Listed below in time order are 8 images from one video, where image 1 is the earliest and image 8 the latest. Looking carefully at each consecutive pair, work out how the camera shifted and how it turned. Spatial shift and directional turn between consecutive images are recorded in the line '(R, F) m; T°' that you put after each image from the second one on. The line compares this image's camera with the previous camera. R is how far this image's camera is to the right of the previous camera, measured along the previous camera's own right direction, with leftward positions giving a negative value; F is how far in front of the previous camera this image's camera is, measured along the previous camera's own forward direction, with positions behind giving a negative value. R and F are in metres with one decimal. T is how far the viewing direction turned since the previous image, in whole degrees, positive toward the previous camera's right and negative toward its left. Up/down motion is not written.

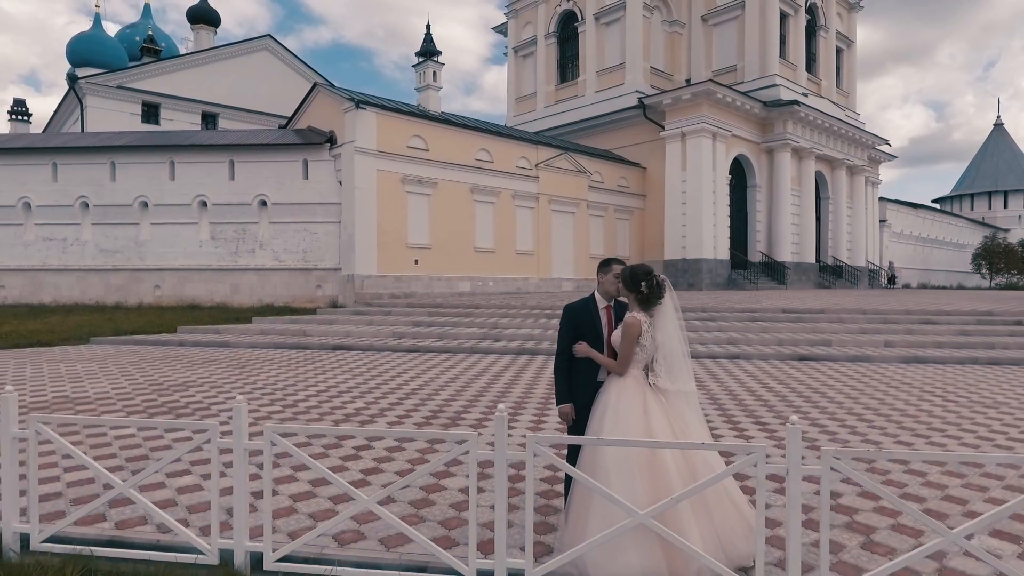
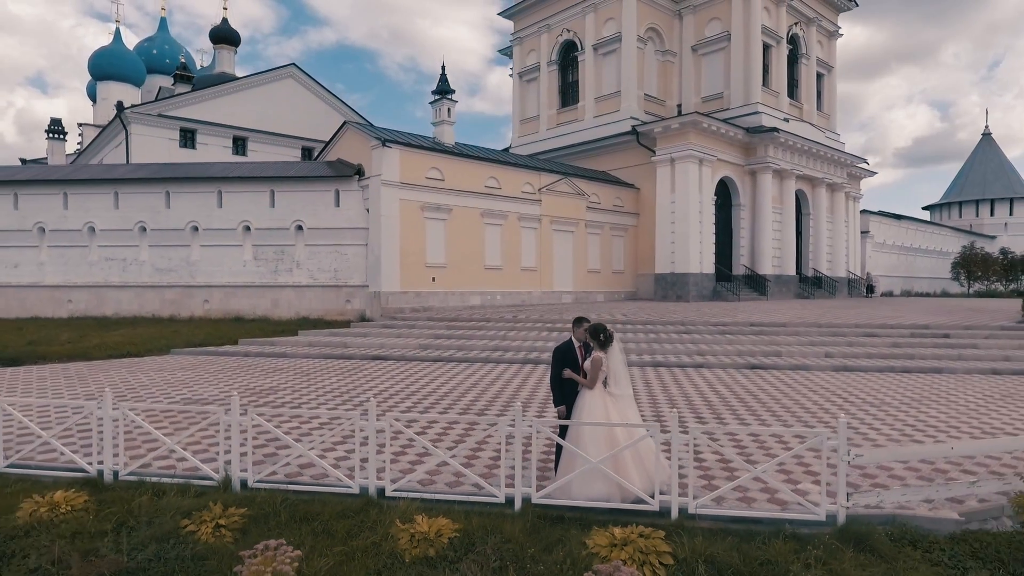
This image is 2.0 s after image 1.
(-0.1, -1.8) m; 0°
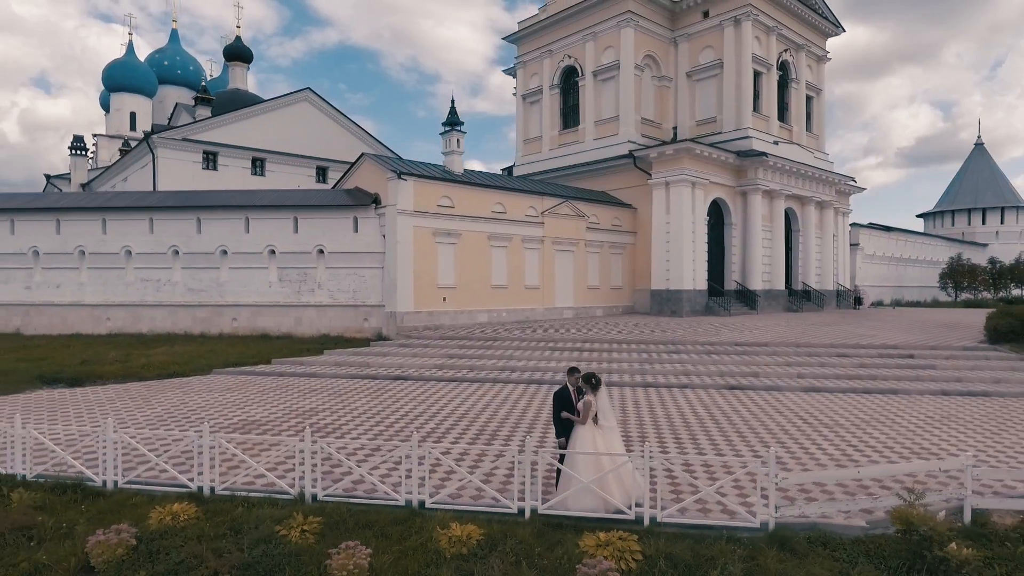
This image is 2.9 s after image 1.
(-0.1, -1.2) m; 0°
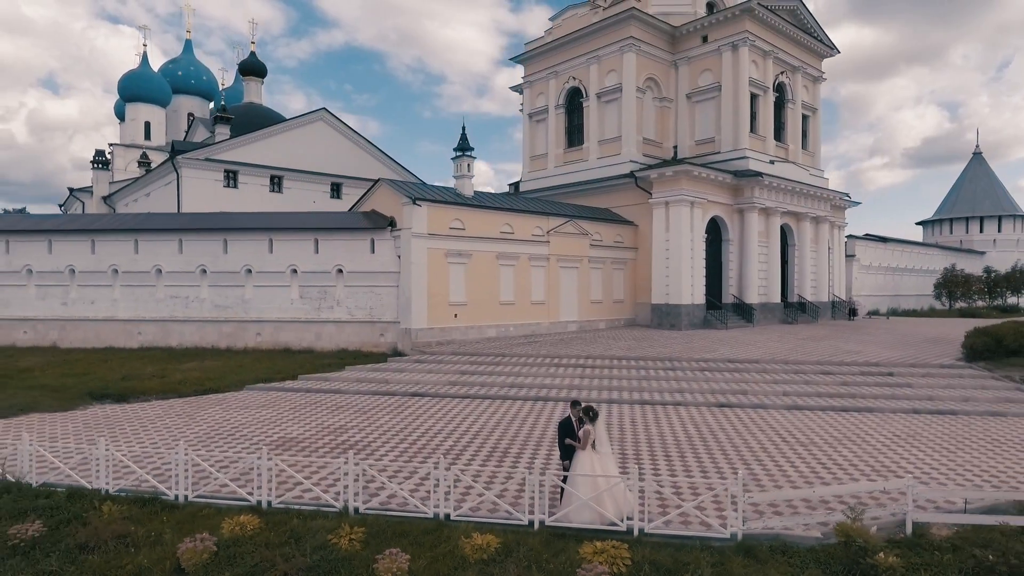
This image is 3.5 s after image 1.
(-0.1, -1.0) m; 0°
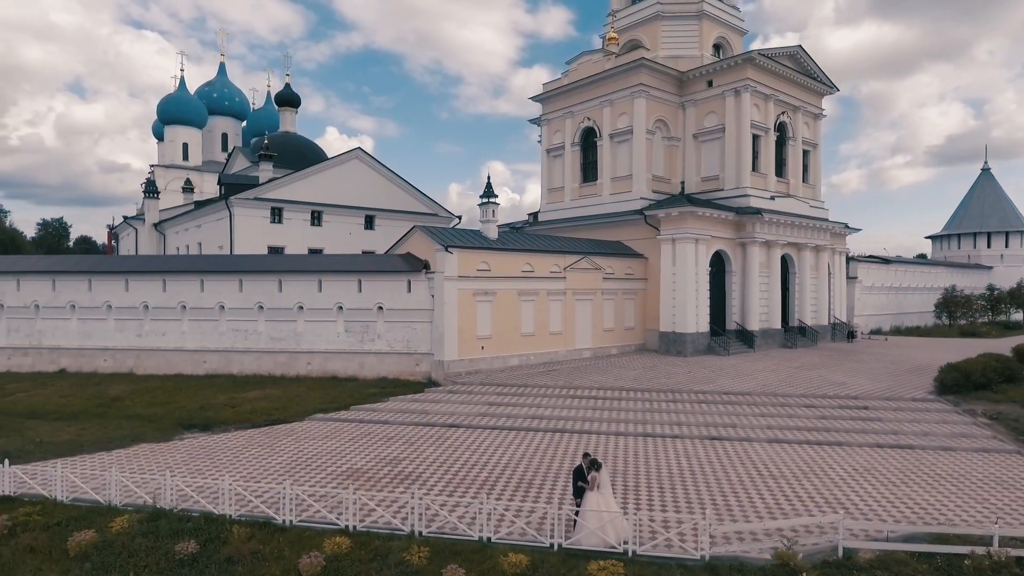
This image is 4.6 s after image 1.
(-0.1, -2.2) m; -2°
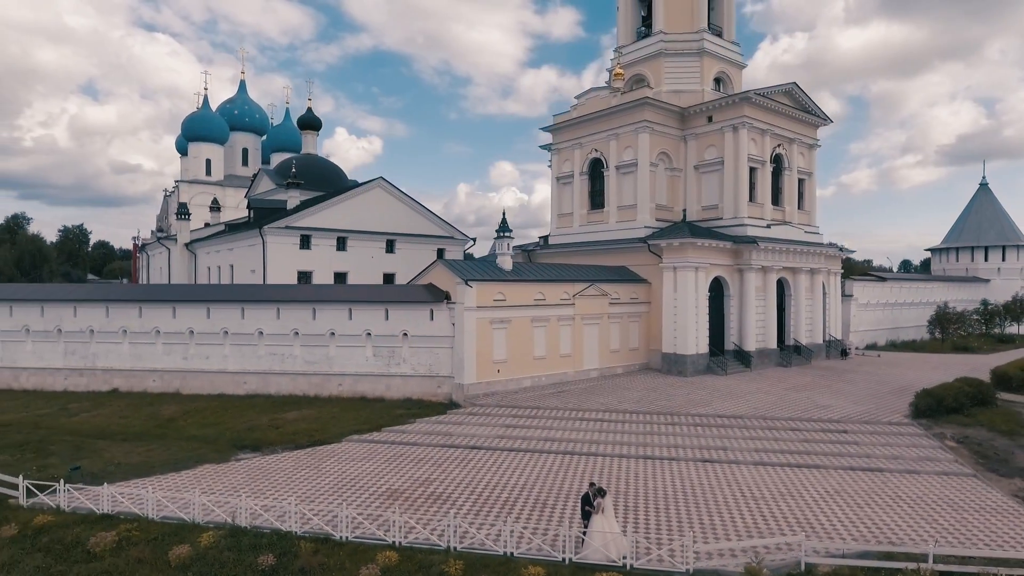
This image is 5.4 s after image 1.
(-0.2, -1.8) m; -1°
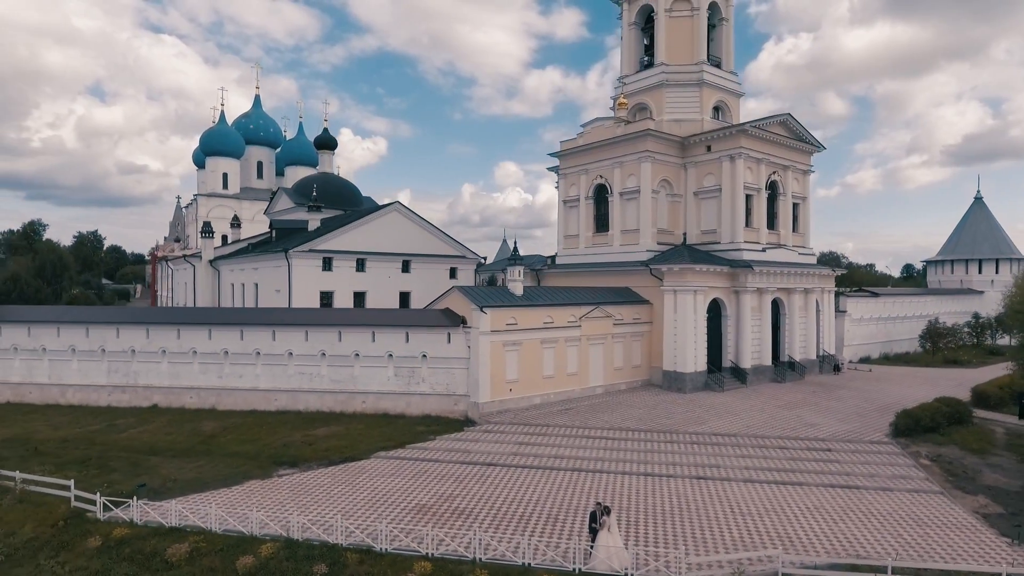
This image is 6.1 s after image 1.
(-0.3, -1.7) m; 0°
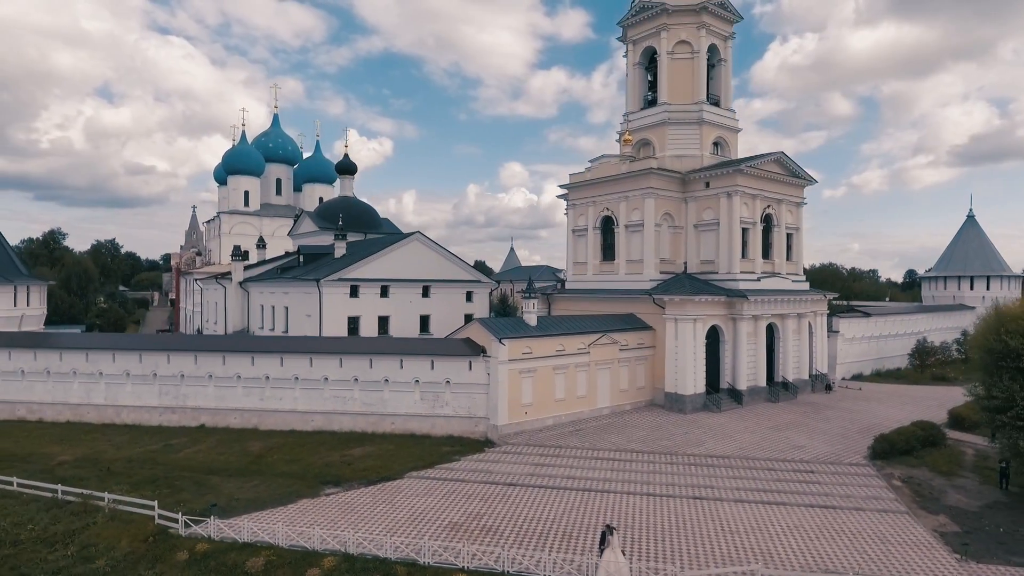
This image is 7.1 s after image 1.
(-0.4, -2.4) m; 0°
